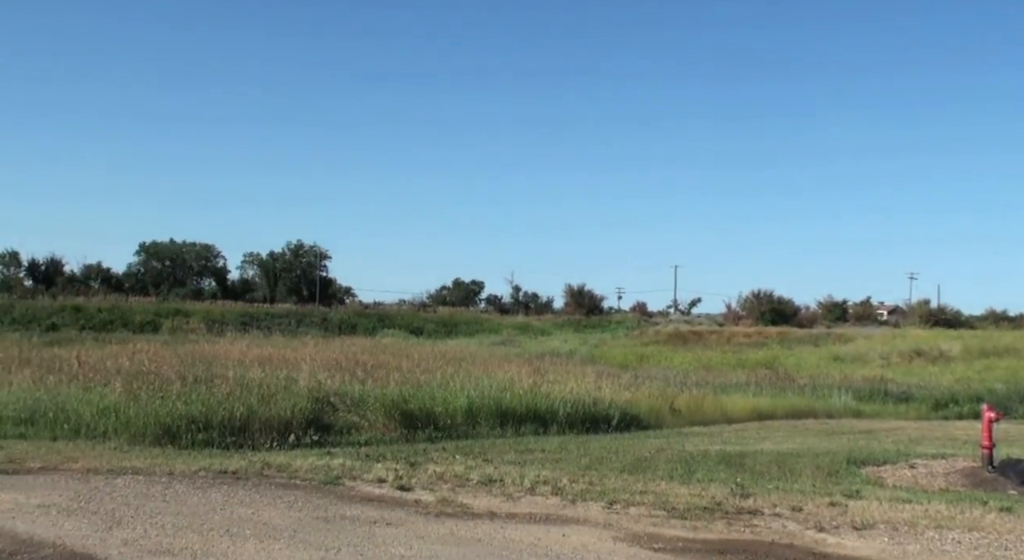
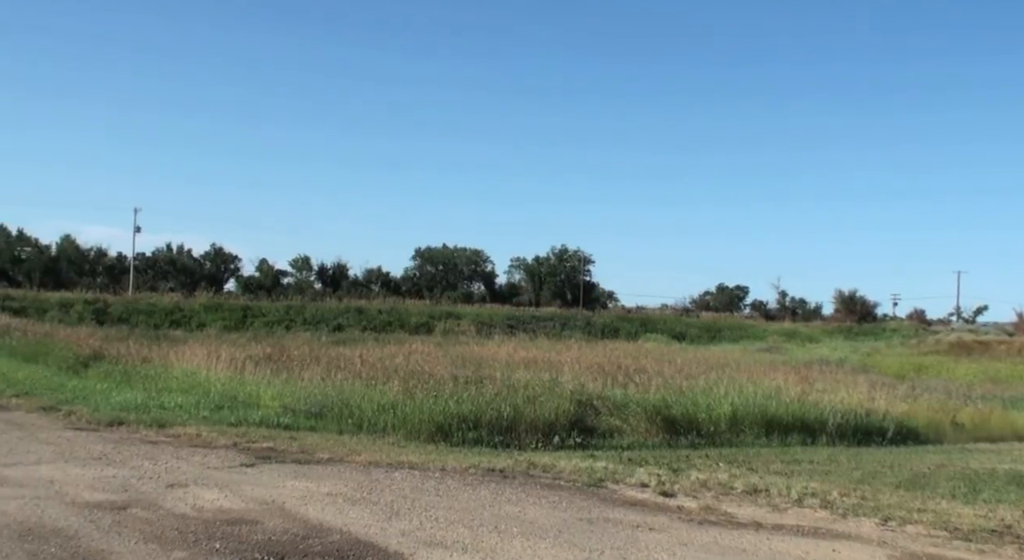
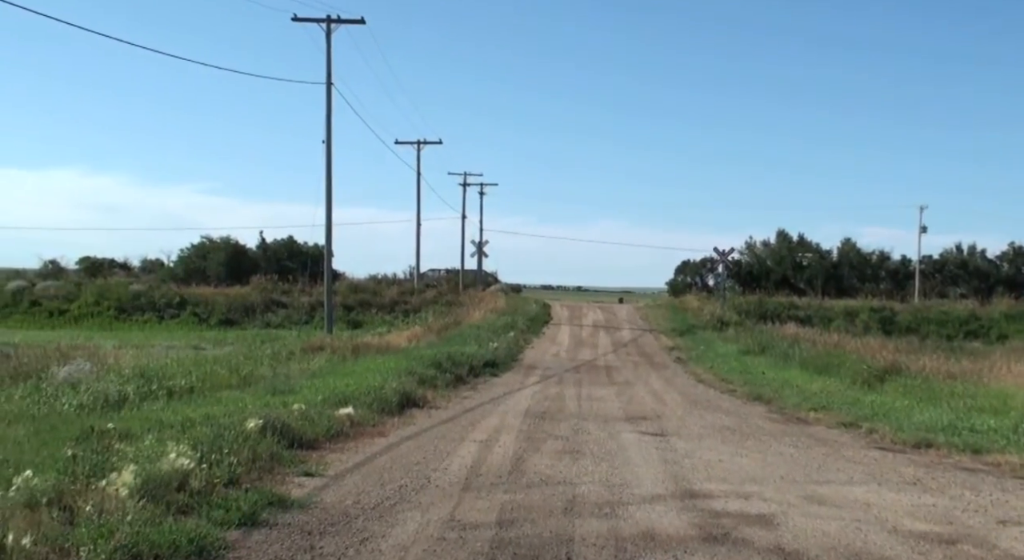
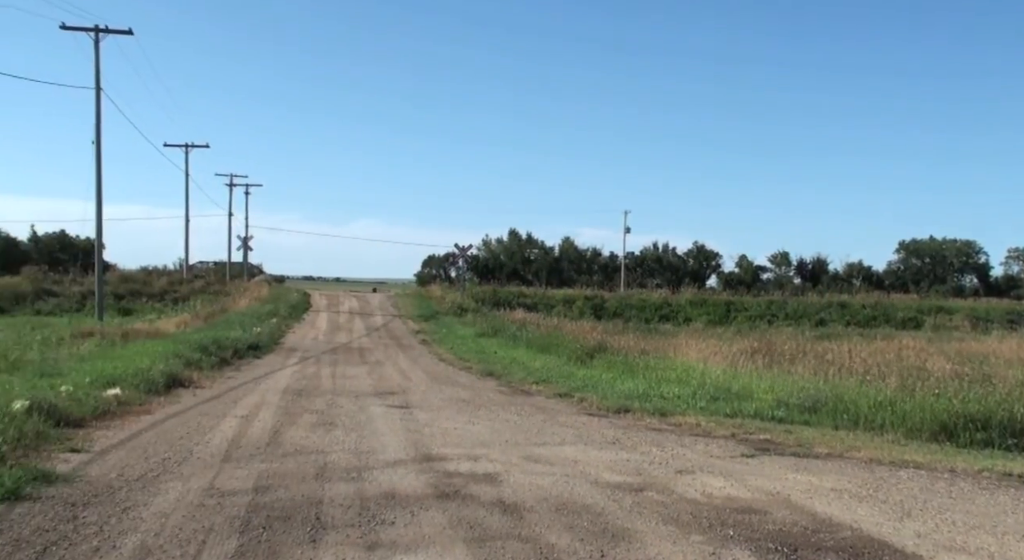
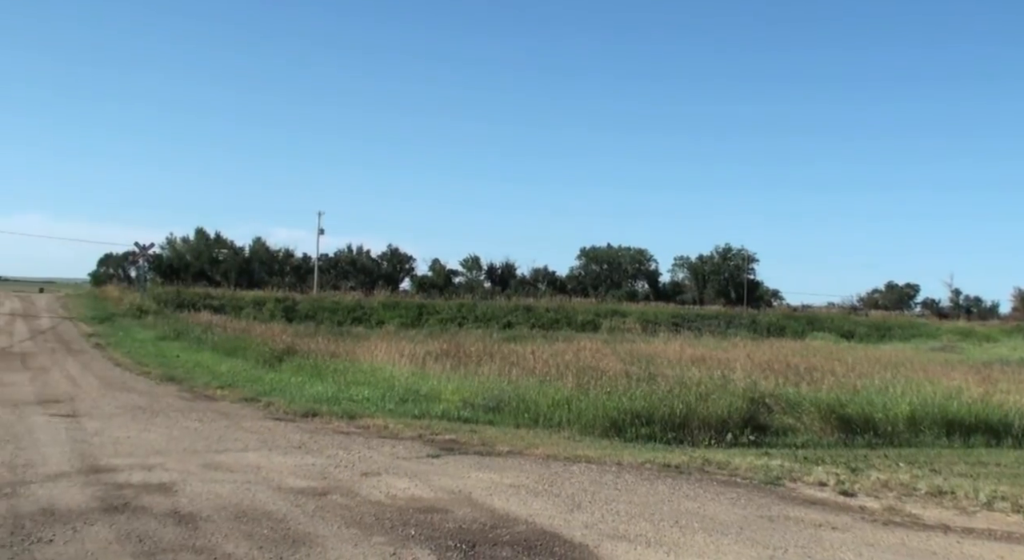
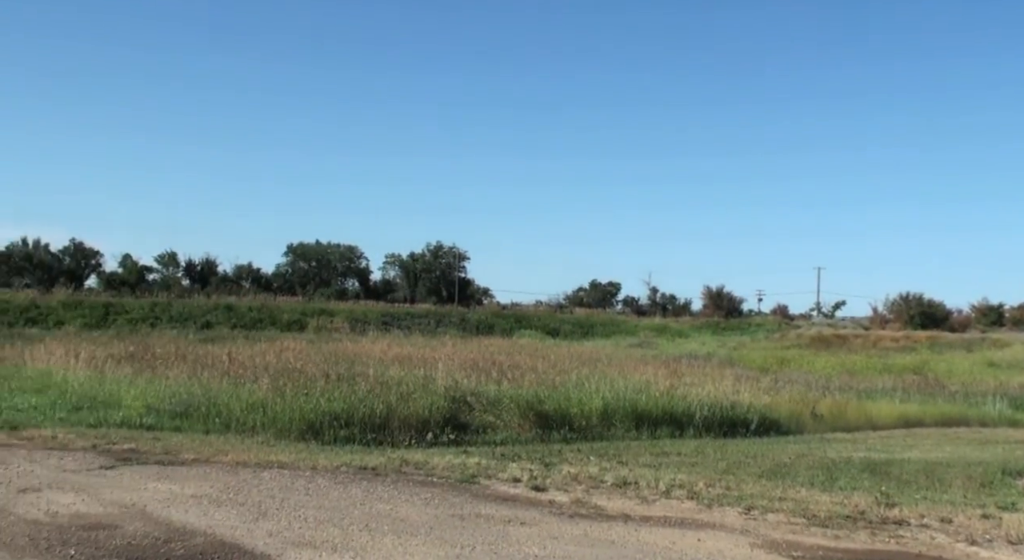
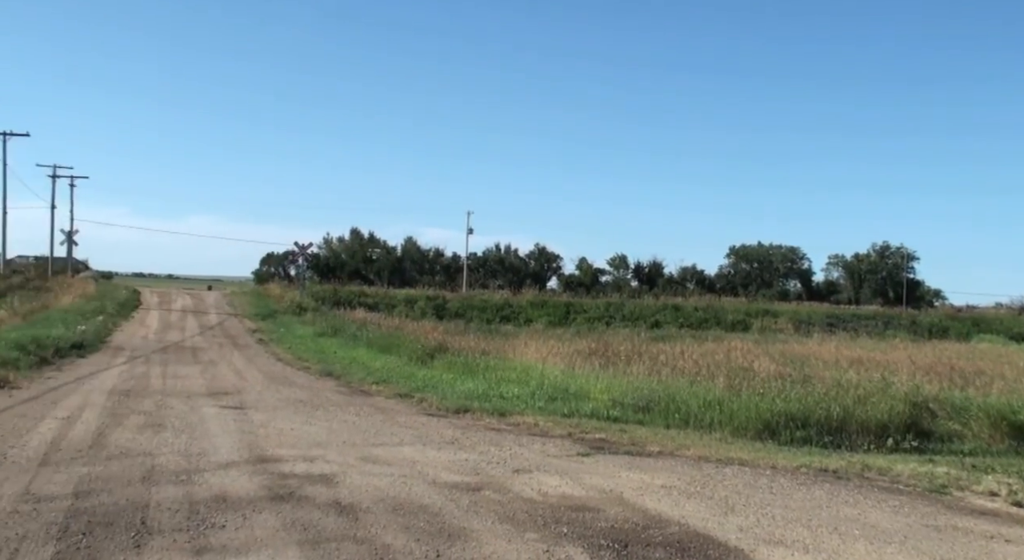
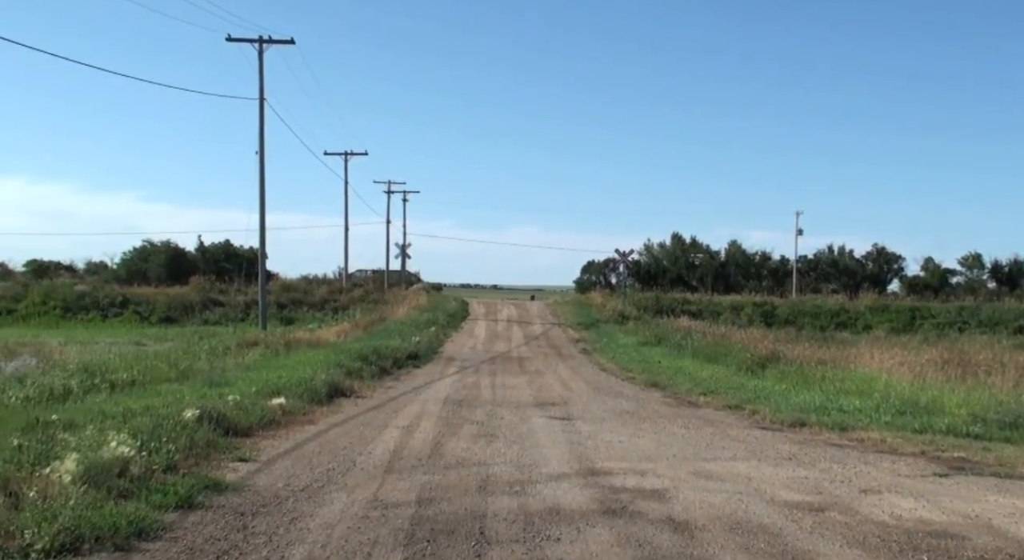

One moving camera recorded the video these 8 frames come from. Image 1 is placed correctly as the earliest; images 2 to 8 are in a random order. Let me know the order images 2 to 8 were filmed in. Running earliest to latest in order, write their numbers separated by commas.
6, 2, 5, 7, 4, 8, 3
